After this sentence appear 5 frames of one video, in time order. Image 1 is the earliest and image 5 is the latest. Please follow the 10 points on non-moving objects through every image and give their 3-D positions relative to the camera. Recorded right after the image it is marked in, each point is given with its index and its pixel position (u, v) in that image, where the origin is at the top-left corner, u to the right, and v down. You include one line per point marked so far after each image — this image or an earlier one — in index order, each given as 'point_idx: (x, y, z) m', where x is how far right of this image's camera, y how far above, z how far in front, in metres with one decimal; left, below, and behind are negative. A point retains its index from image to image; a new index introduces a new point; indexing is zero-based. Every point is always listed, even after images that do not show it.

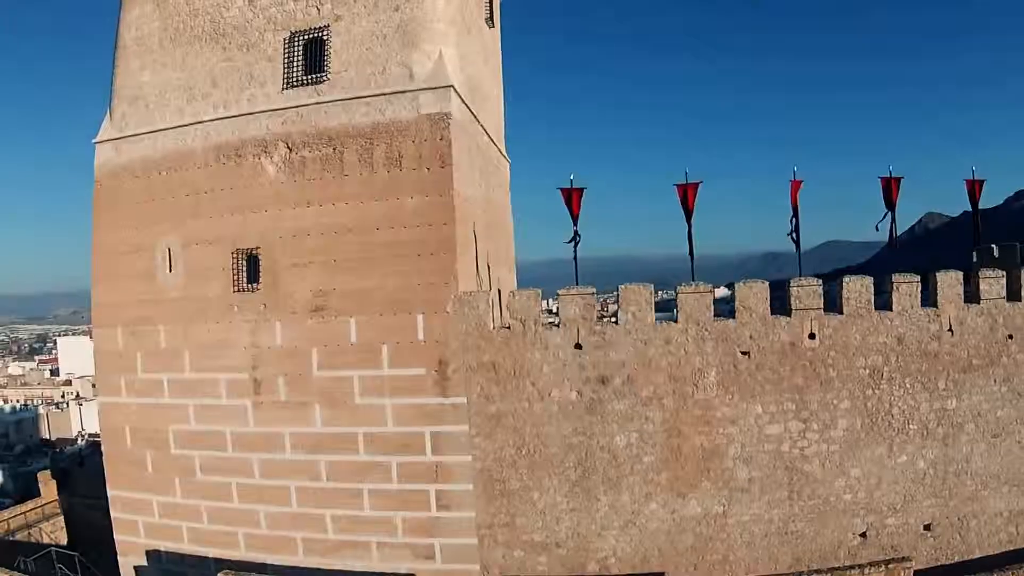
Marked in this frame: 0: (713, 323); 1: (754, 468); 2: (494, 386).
0: (+2.2, -0.4, +8.6) m
1: (+2.7, -2.0, +8.7) m
2: (-0.2, -1.1, +8.8) m
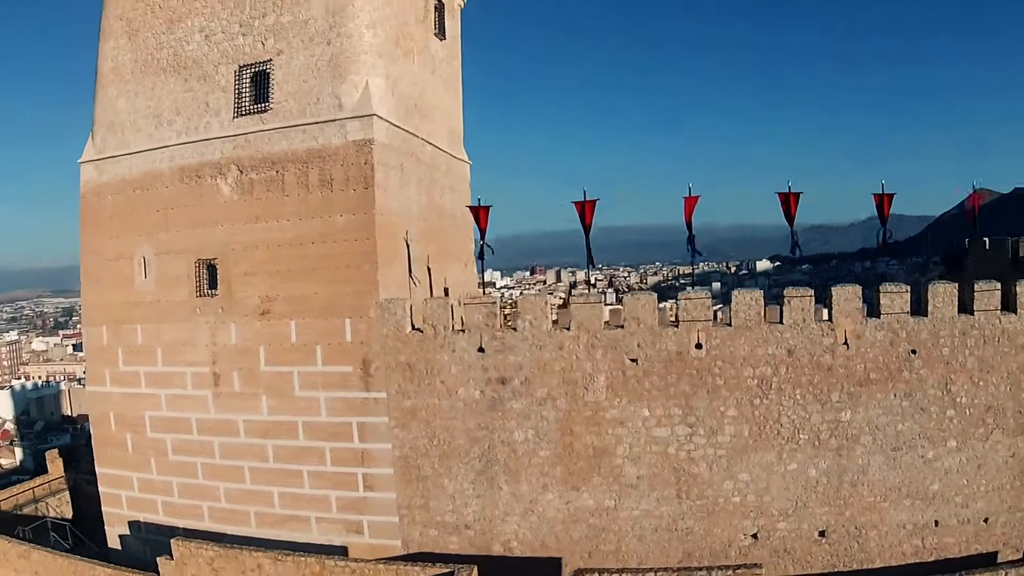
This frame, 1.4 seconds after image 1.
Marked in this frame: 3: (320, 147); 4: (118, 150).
0: (+1.1, -0.5, +9.3) m
1: (+1.6, -2.2, +9.4) m
2: (-1.3, -1.2, +9.8) m
3: (-2.5, +1.8, +9.9) m
4: (-5.4, +1.9, +10.5) m
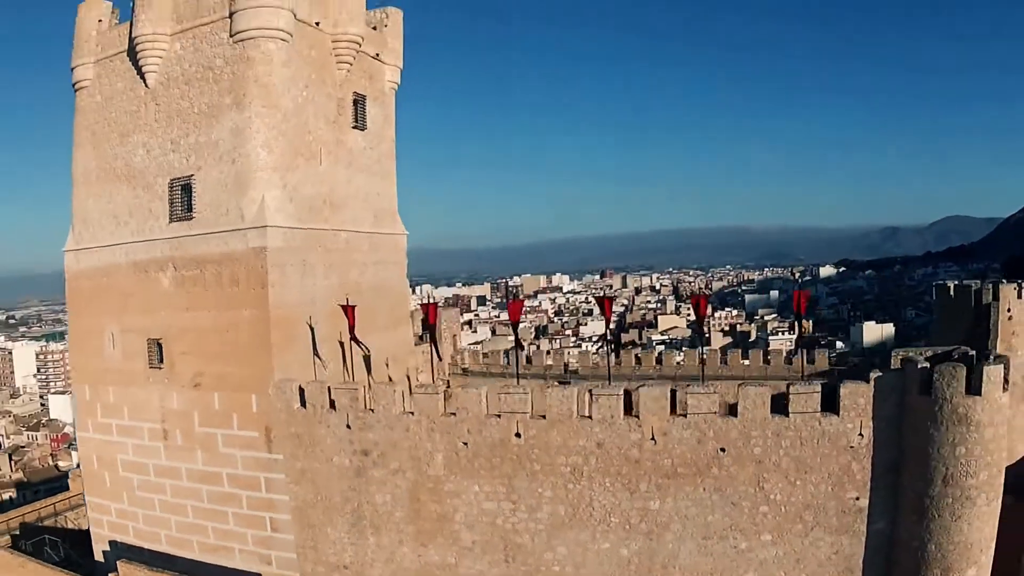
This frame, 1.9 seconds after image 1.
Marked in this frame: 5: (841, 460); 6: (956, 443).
0: (-1.0, -1.9, +10.8) m
1: (-0.5, -3.5, +10.9) m
2: (-3.3, -2.5, +11.7) m
3: (-4.4, +0.6, +11.8) m
4: (-7.2, +0.8, +12.9) m
5: (+4.2, -2.2, +9.7) m
6: (+5.4, -1.9, +9.0) m
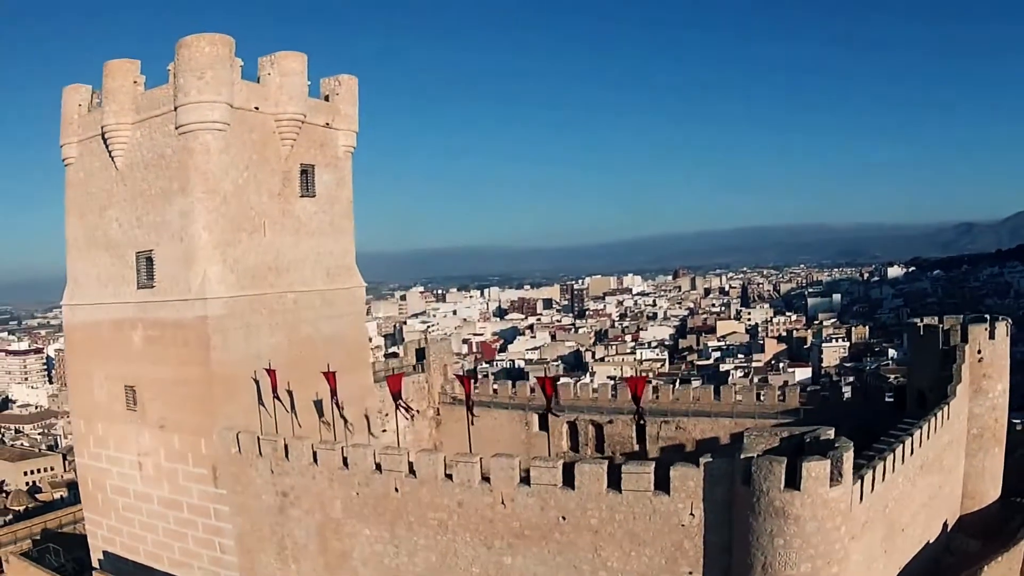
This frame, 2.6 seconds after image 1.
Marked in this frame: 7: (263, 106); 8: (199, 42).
0: (-2.8, -2.9, +12.3) m
1: (-2.3, -4.6, +12.3) m
2: (-4.9, -3.5, +13.5) m
3: (-6.0, -0.4, +13.7) m
4: (-8.6, -0.2, +15.2) m
5: (+2.2, -3.4, +10.4) m
6: (+3.3, -3.1, +9.5) m
7: (-4.7, +3.4, +14.3) m
8: (-5.4, +4.2, +13.1) m
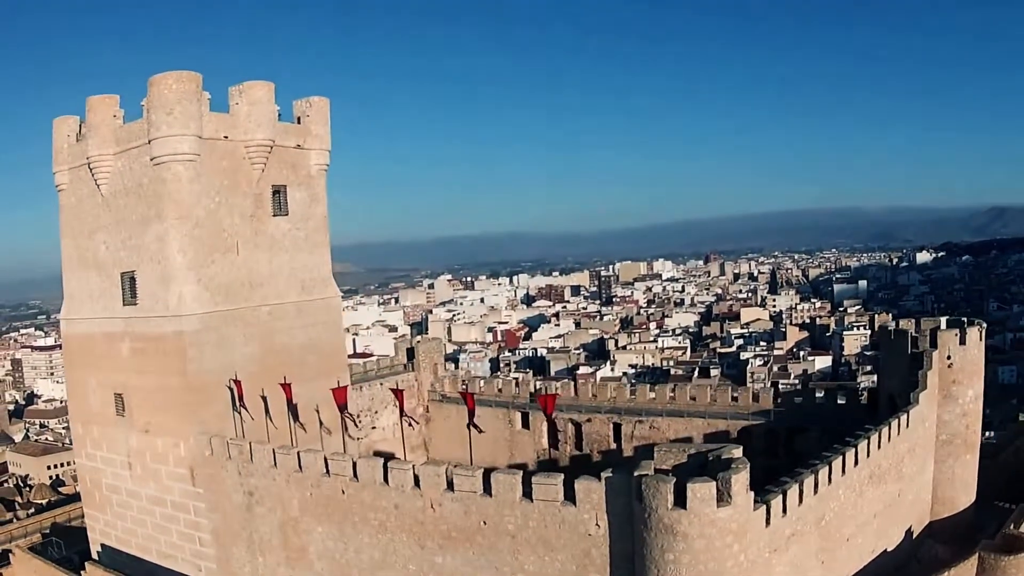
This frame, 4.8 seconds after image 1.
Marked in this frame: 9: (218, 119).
0: (-3.8, -3.3, +13.3) m
1: (-3.3, -4.9, +13.4) m
2: (-5.8, -3.8, +14.7) m
3: (-6.9, -0.8, +14.9) m
4: (-9.4, -0.5, +16.6) m
5: (+1.0, -3.7, +11.1) m
6: (+2.0, -3.4, +10.1) m
7: (-5.6, +3.1, +15.3) m
8: (-6.4, +3.9, +14.2) m
9: (-5.8, +3.4, +15.1) m
